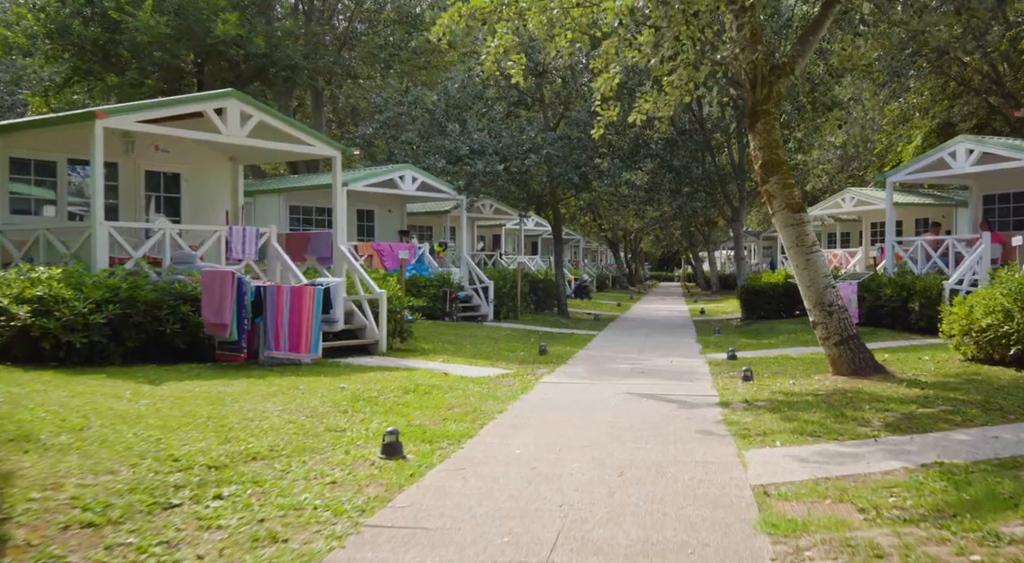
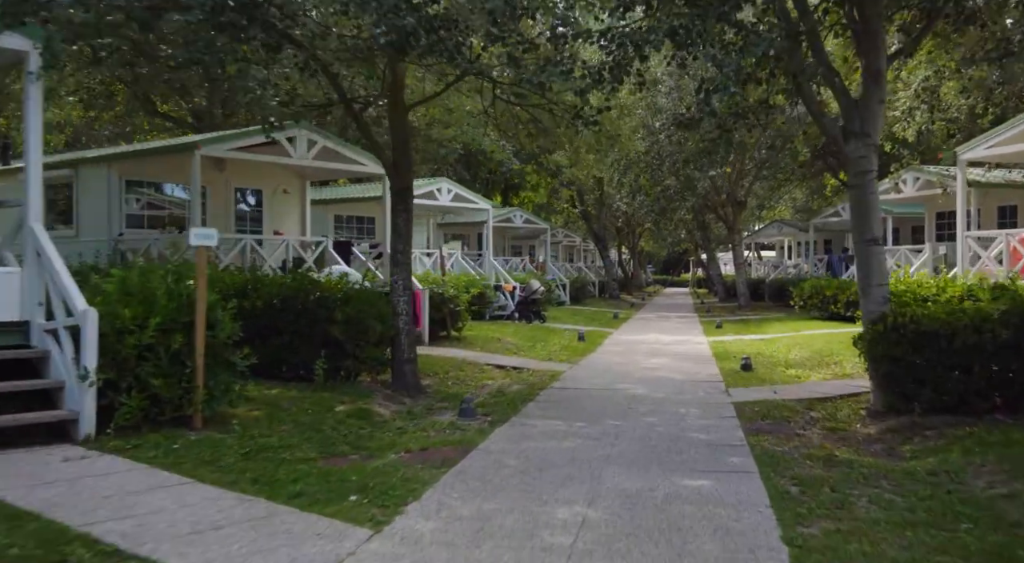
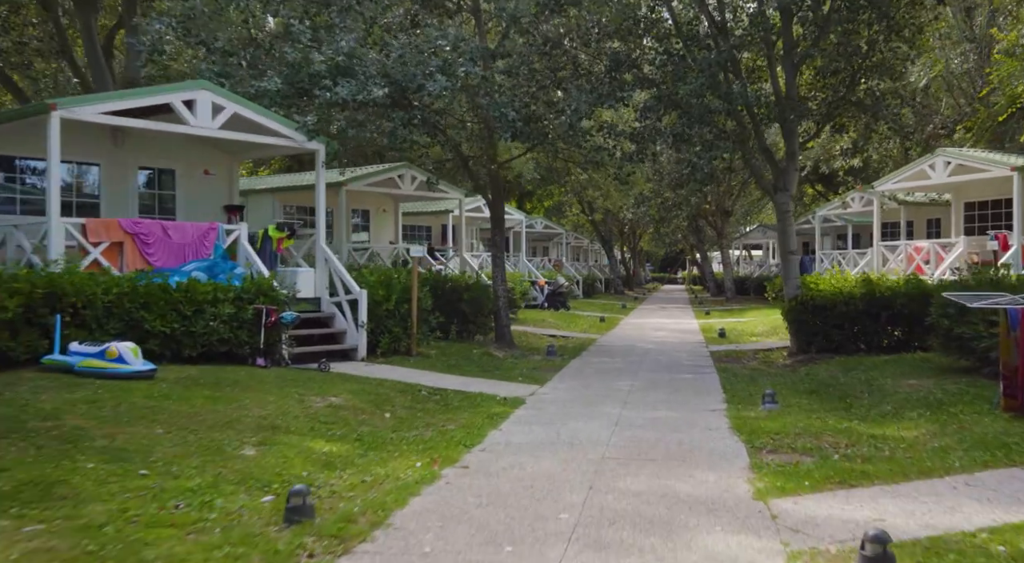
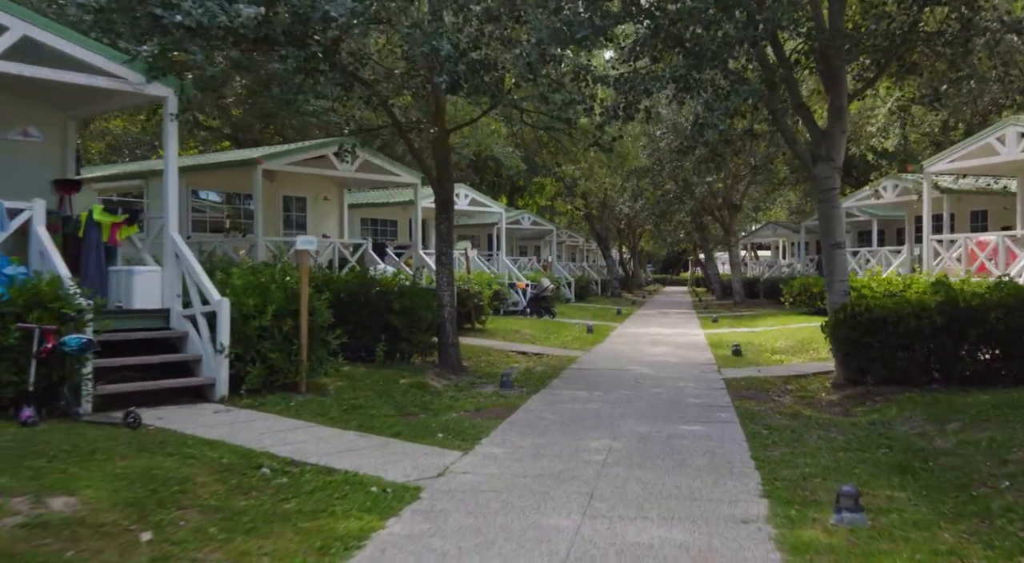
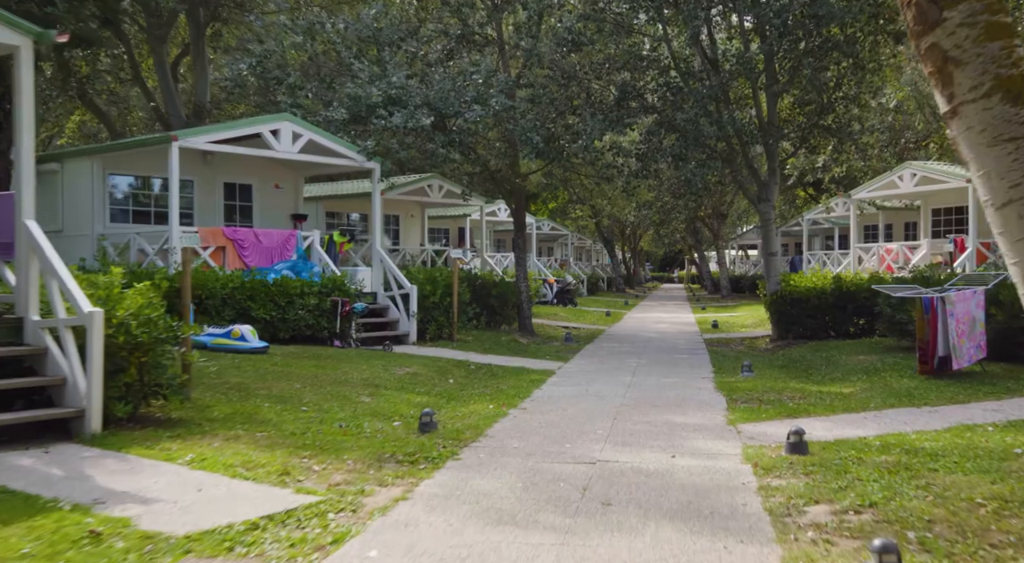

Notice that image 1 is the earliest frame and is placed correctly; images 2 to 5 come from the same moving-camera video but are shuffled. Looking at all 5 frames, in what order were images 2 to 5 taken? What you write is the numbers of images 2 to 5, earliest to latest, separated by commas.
5, 3, 4, 2
